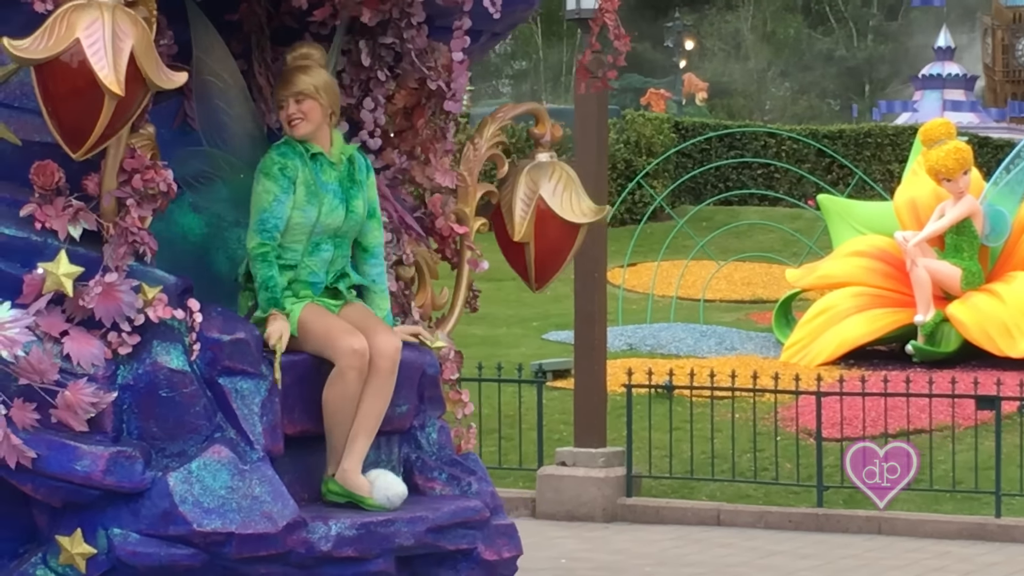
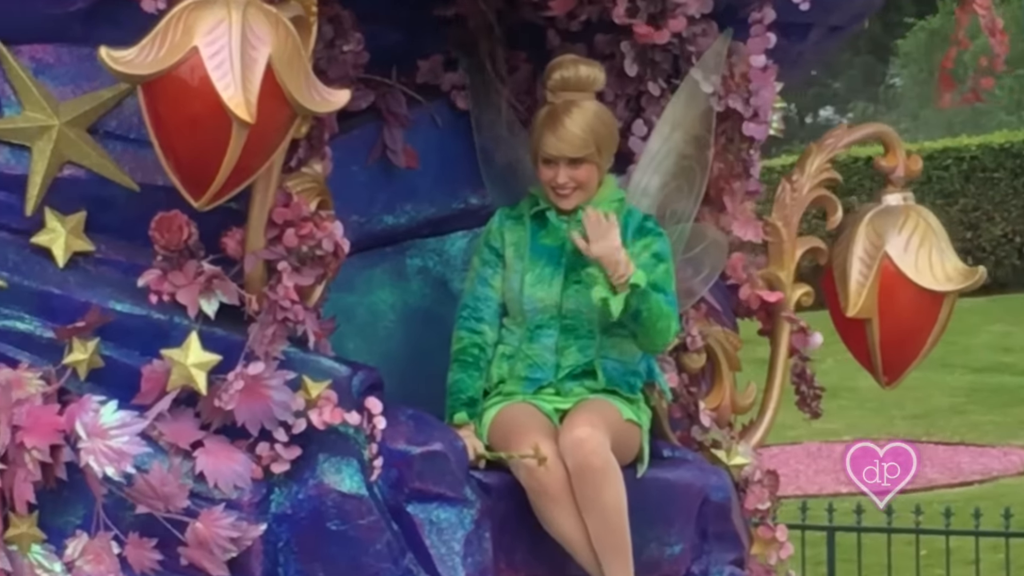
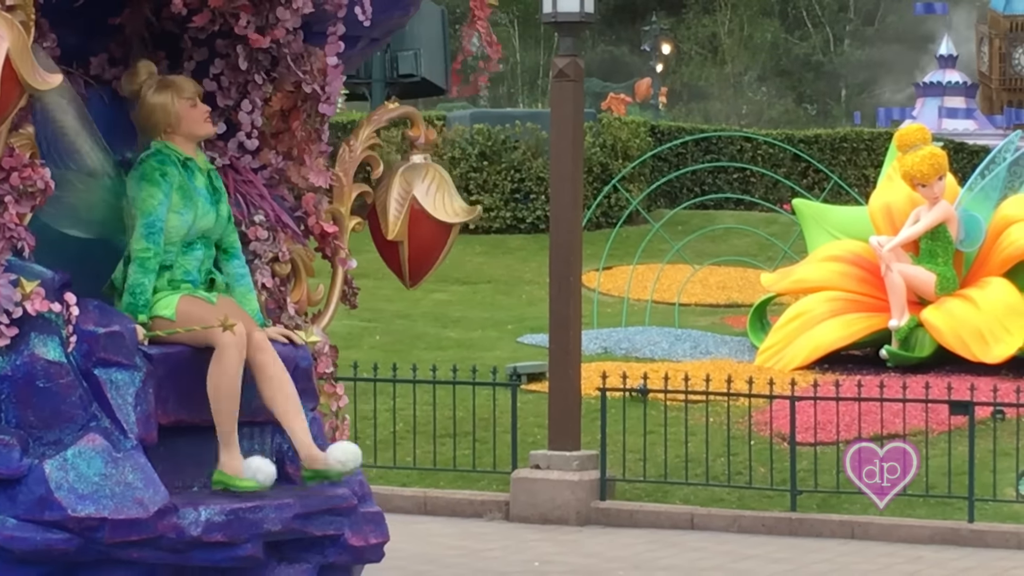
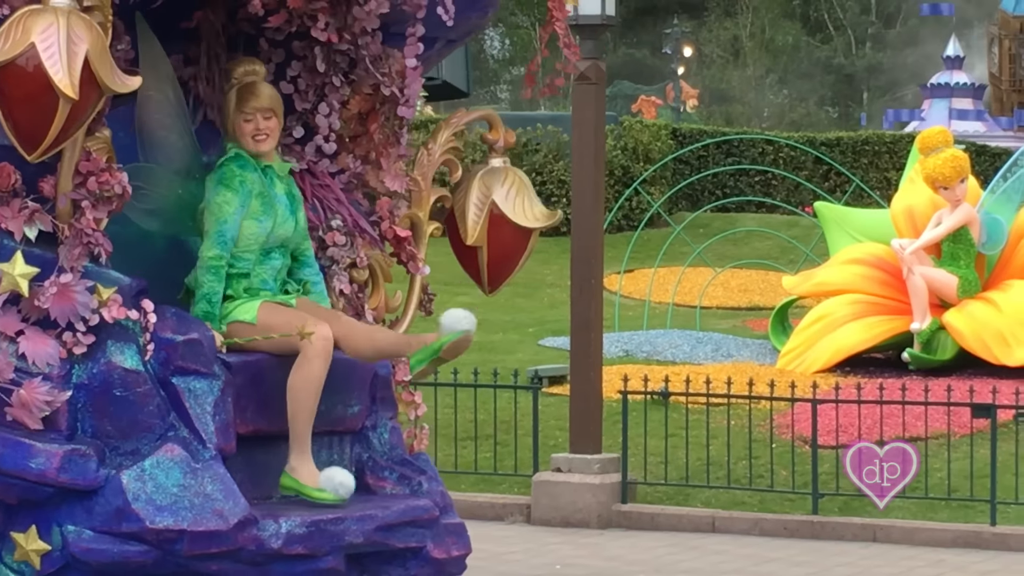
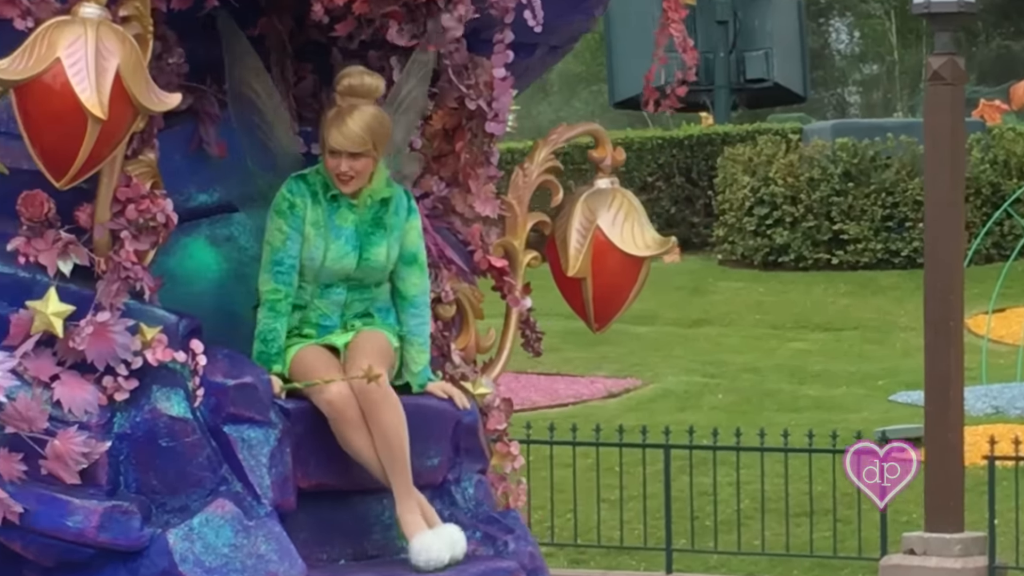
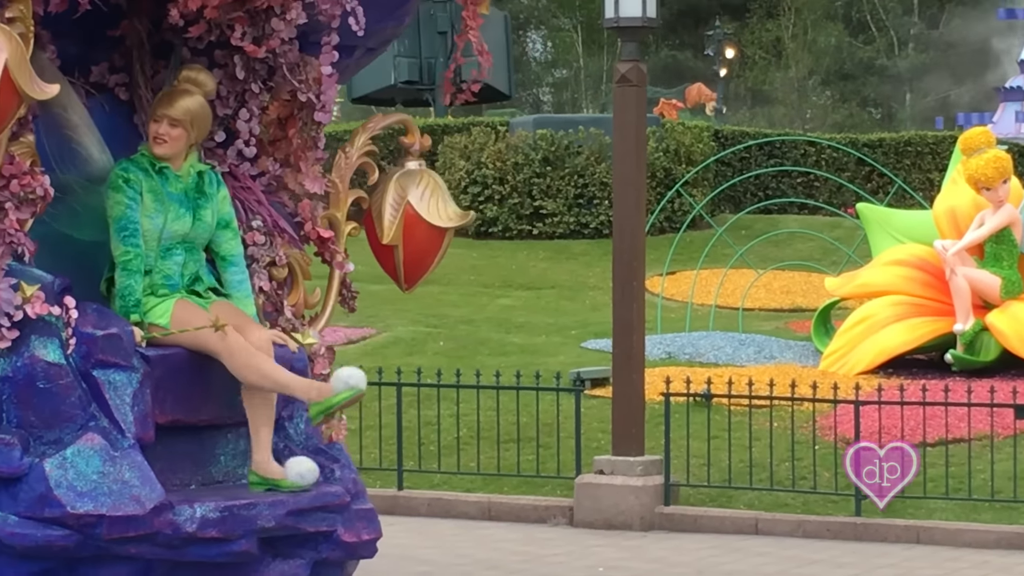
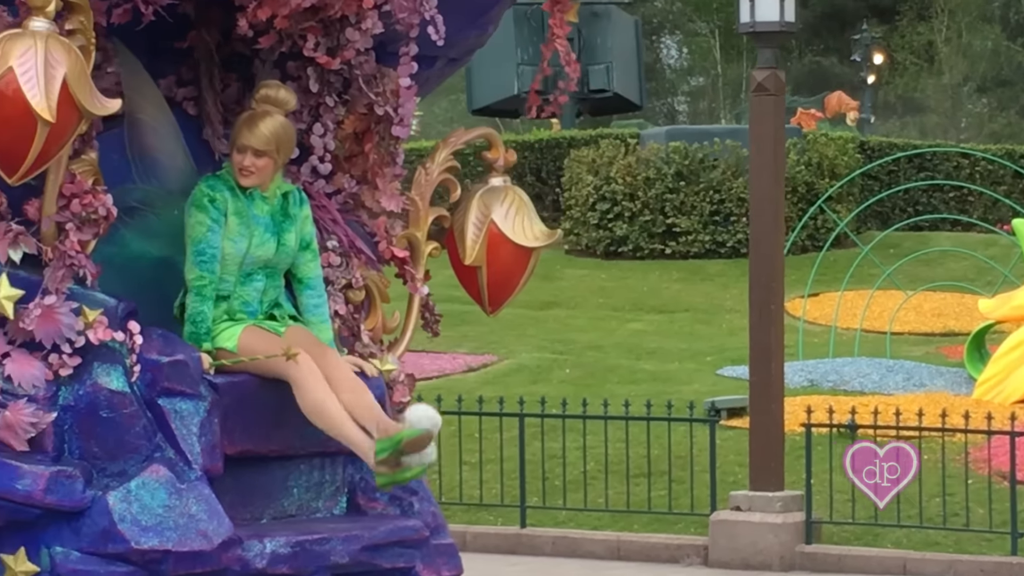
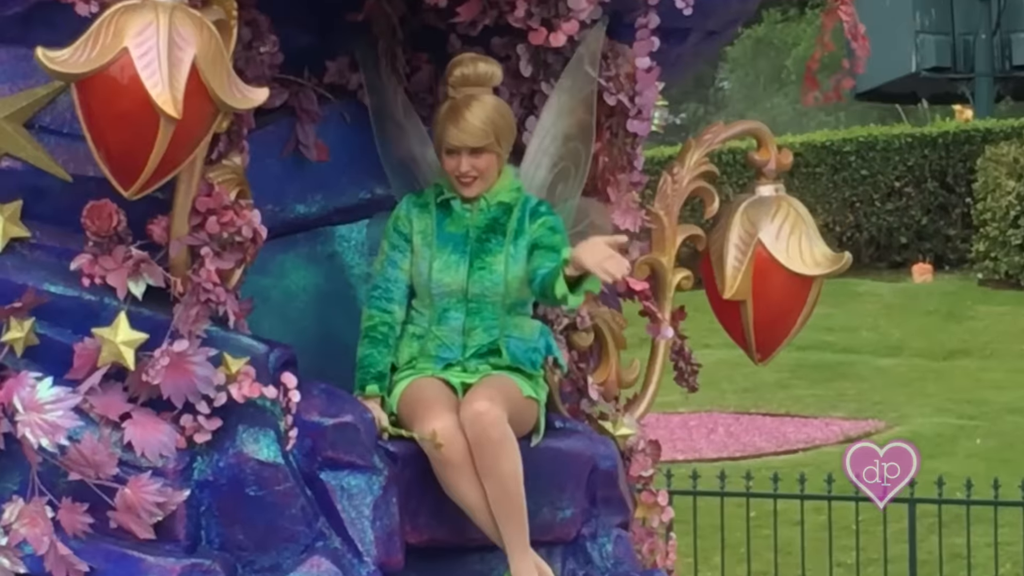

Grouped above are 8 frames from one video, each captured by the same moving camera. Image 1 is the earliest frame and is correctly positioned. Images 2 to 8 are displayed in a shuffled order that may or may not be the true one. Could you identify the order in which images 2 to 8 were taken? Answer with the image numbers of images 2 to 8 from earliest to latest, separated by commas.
4, 3, 6, 7, 5, 8, 2
